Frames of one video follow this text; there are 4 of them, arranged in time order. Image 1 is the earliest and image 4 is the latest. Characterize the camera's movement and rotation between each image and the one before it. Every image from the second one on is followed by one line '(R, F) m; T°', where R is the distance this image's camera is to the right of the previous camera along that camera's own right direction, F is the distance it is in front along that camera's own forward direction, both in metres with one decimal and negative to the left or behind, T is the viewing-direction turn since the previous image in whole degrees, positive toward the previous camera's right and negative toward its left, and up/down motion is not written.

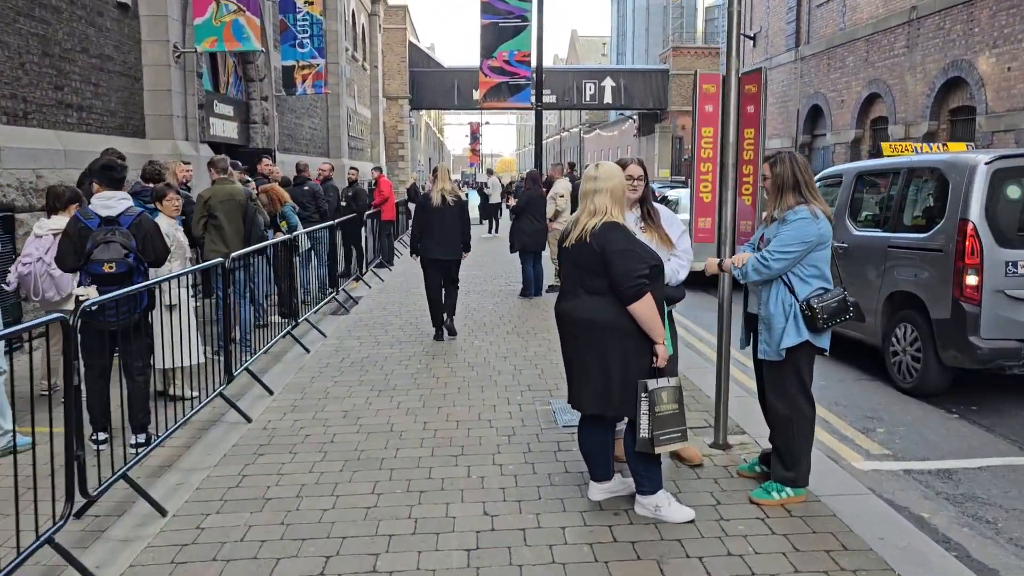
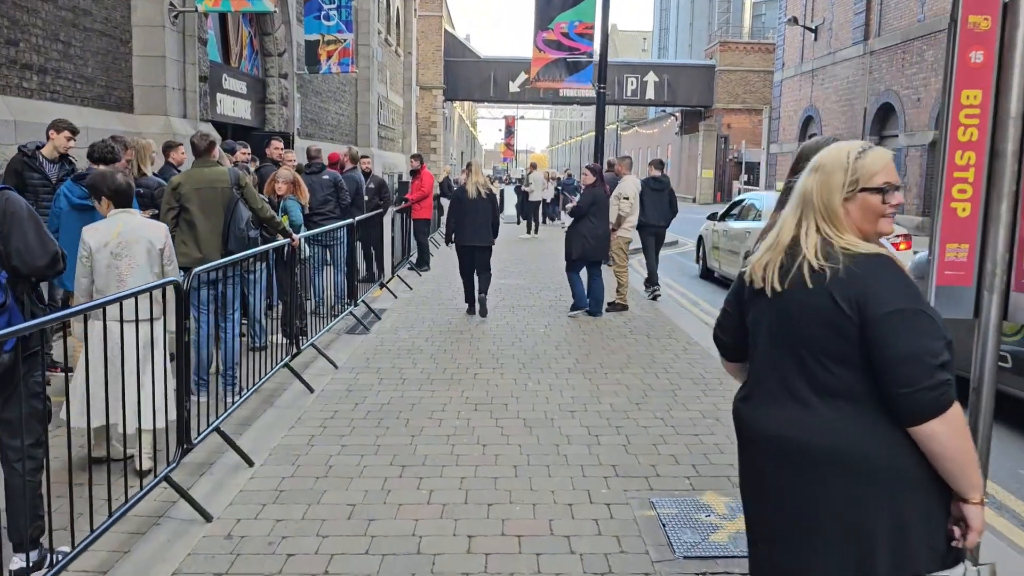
(-0.3, +2.0) m; -2°
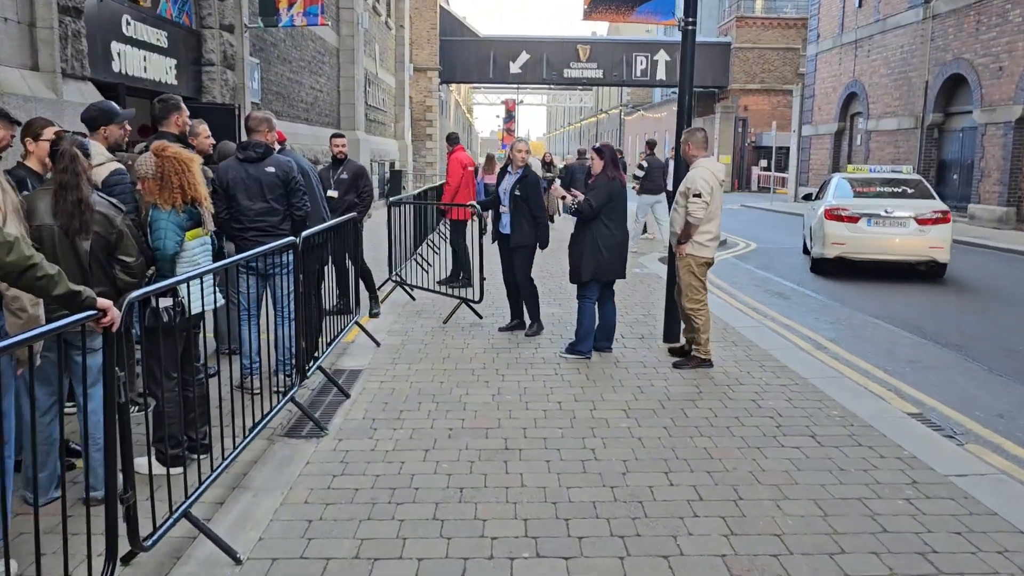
(-0.4, +3.8) m; 0°
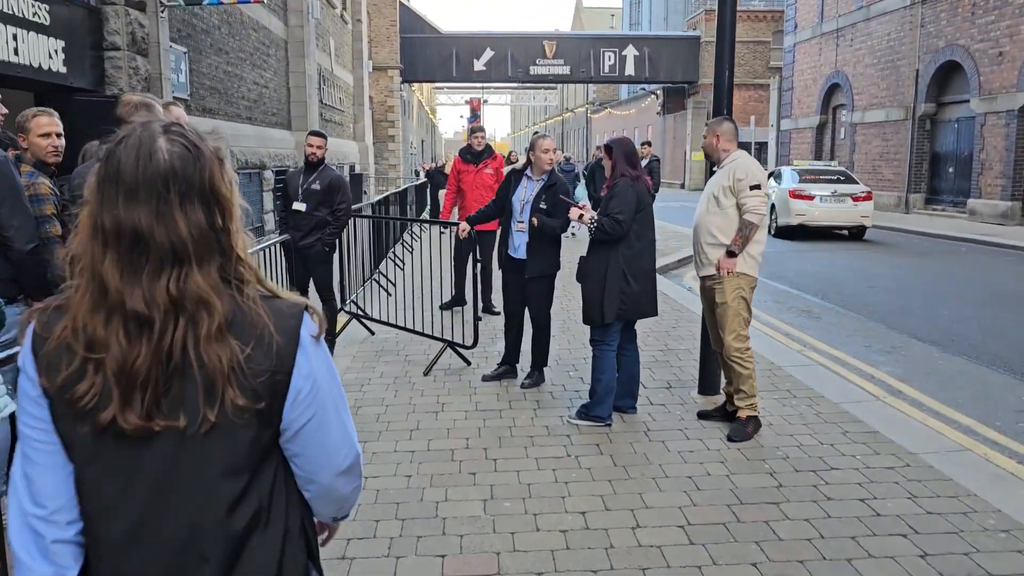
(-0.1, +1.9) m; +2°
